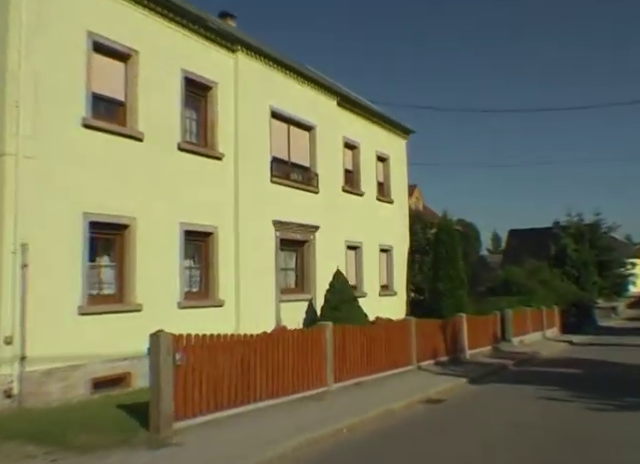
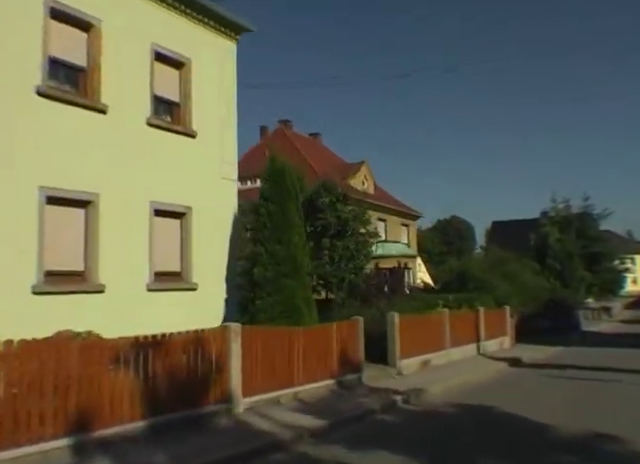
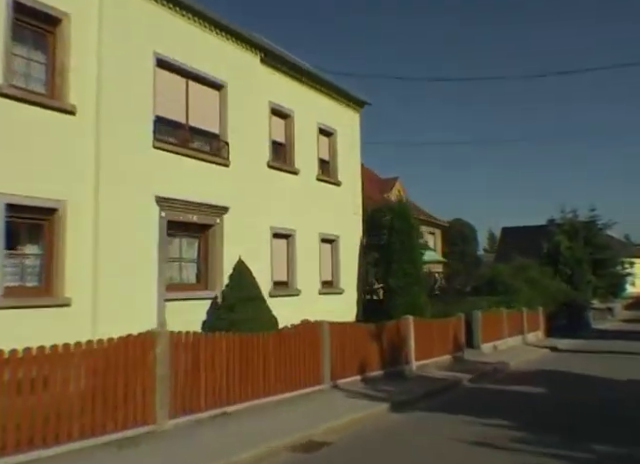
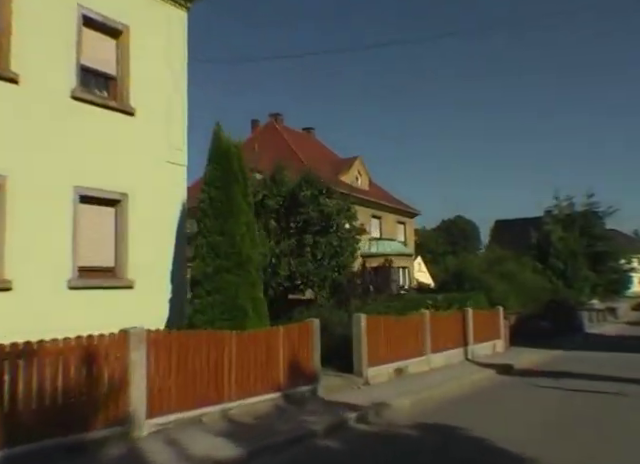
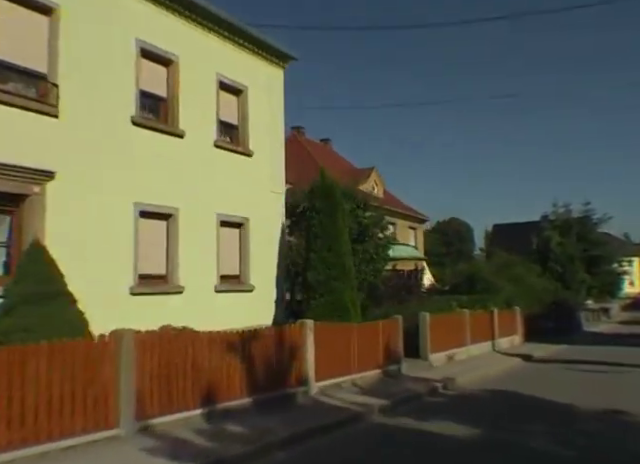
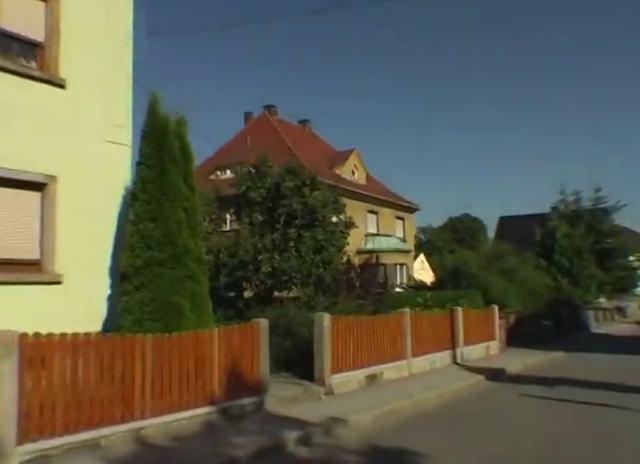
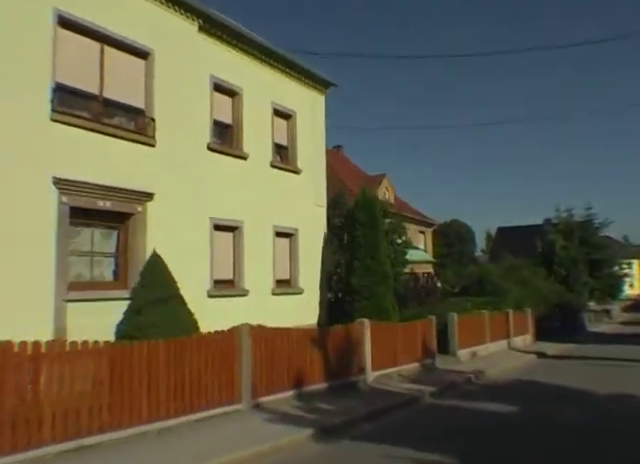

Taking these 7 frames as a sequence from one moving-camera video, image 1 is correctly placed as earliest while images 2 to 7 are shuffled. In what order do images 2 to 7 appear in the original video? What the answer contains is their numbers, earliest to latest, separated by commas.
3, 7, 5, 2, 4, 6
